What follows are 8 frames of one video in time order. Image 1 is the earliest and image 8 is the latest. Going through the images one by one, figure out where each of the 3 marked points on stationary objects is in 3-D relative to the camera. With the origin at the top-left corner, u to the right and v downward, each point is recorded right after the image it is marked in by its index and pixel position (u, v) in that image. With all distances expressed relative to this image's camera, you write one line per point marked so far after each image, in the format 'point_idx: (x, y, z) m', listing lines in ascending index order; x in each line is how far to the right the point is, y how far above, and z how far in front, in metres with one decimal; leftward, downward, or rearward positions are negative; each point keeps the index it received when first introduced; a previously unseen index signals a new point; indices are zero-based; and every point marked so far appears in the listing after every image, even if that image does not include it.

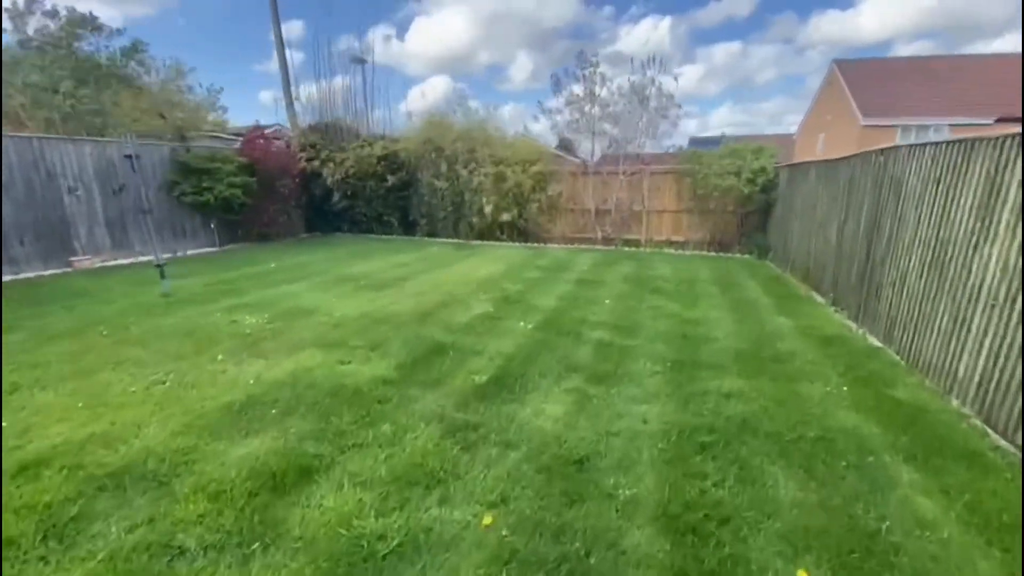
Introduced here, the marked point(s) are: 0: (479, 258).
0: (-0.5, +0.5, +7.9) m
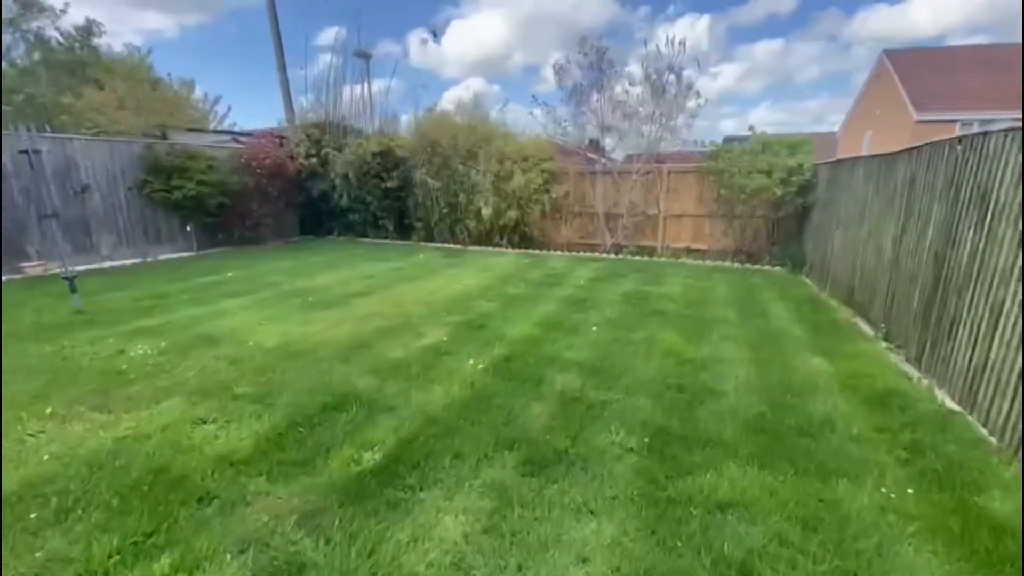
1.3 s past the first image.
0: (-0.6, +0.3, +7.0) m
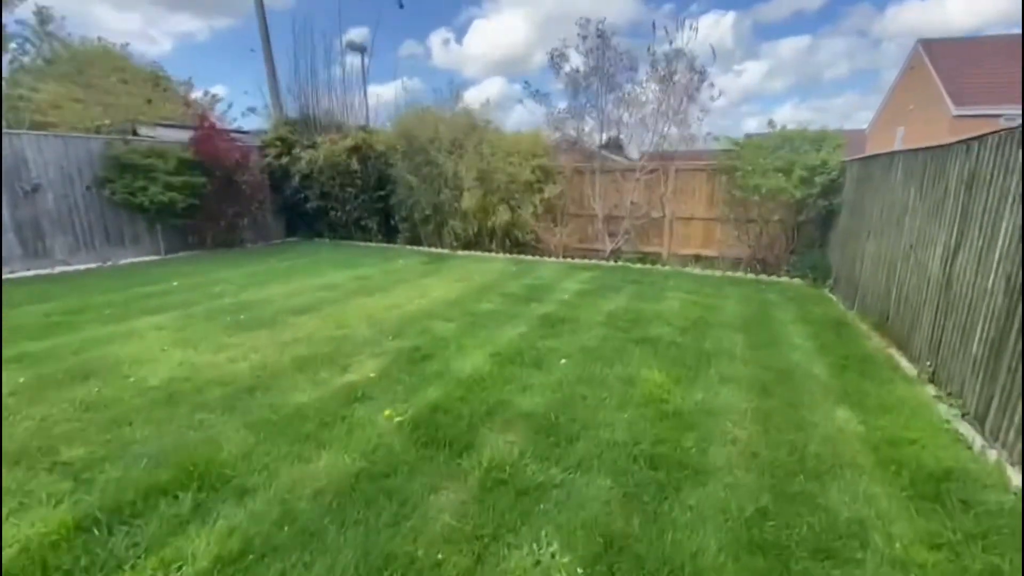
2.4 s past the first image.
0: (-0.9, +0.2, +6.3) m
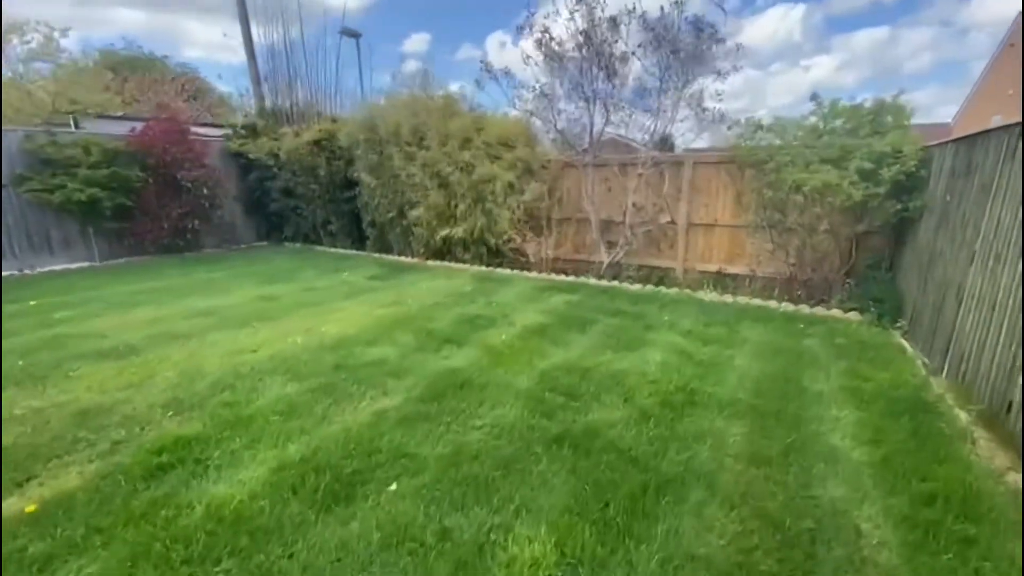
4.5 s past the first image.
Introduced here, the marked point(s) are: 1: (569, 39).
0: (-1.4, -0.1, +4.9) m
1: (+0.9, +3.2, +6.2) m
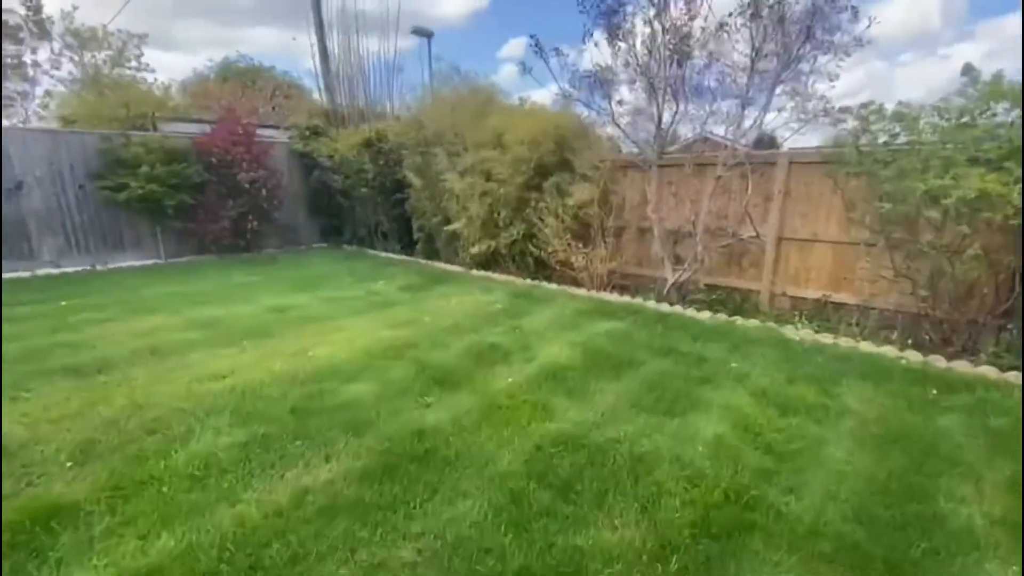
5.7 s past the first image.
0: (-1.1, -0.2, +4.4) m
1: (+1.5, +3.0, +5.3) m
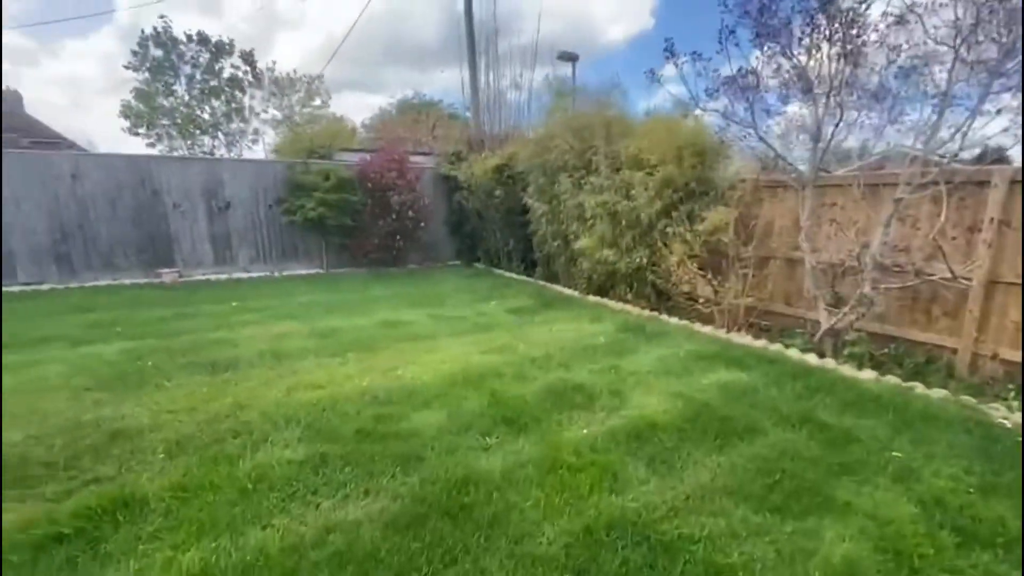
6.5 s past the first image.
0: (-0.2, -0.4, +4.3) m
1: (+2.8, +2.5, +4.5) m
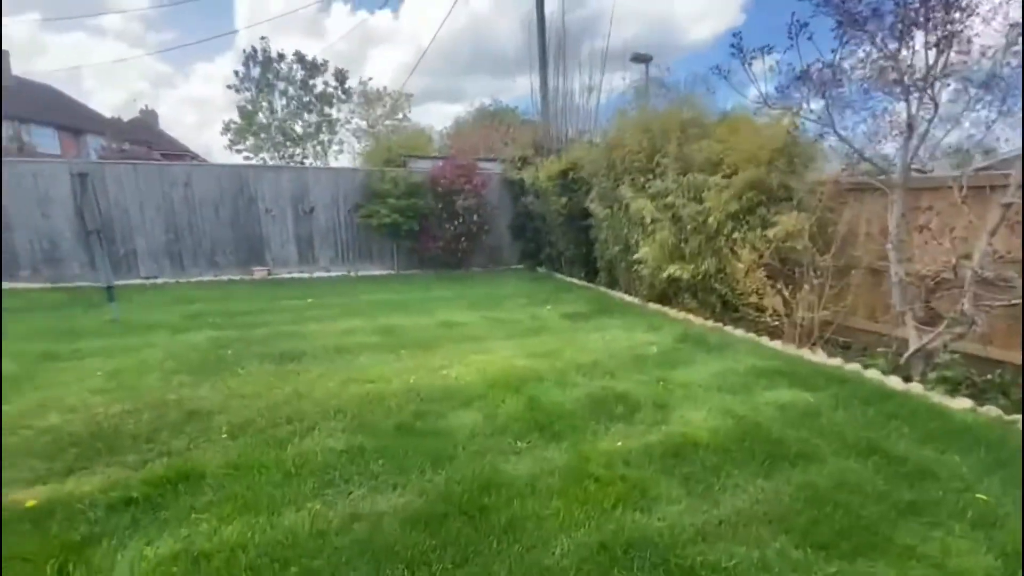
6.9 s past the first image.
0: (+0.3, -0.5, +4.3) m
1: (+3.3, +2.4, +4.0) m
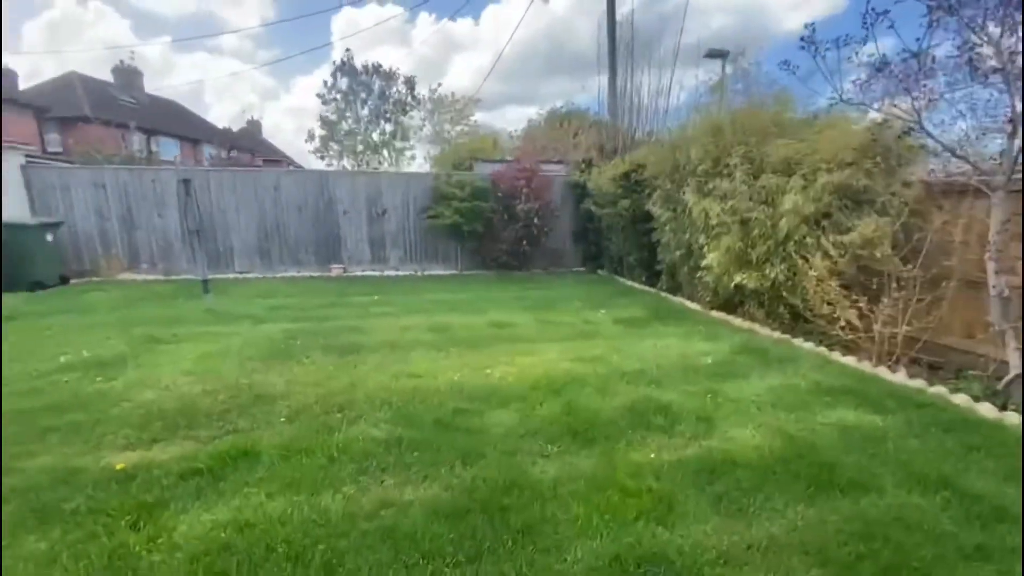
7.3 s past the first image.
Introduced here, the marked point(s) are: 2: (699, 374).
0: (+0.7, -0.5, +4.2) m
1: (+3.8, +2.3, +3.5) m
2: (+1.4, -0.6, +3.5) m
